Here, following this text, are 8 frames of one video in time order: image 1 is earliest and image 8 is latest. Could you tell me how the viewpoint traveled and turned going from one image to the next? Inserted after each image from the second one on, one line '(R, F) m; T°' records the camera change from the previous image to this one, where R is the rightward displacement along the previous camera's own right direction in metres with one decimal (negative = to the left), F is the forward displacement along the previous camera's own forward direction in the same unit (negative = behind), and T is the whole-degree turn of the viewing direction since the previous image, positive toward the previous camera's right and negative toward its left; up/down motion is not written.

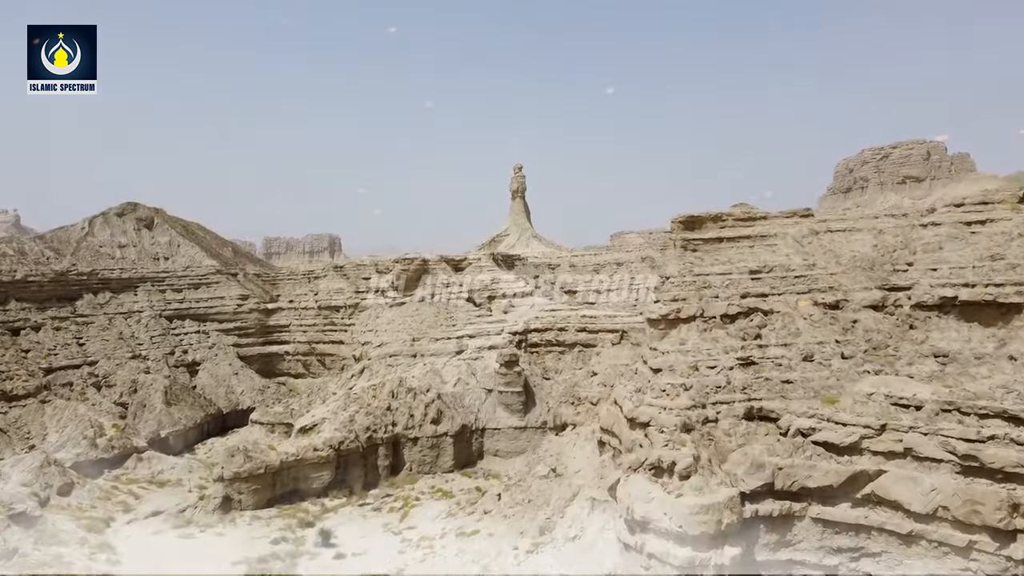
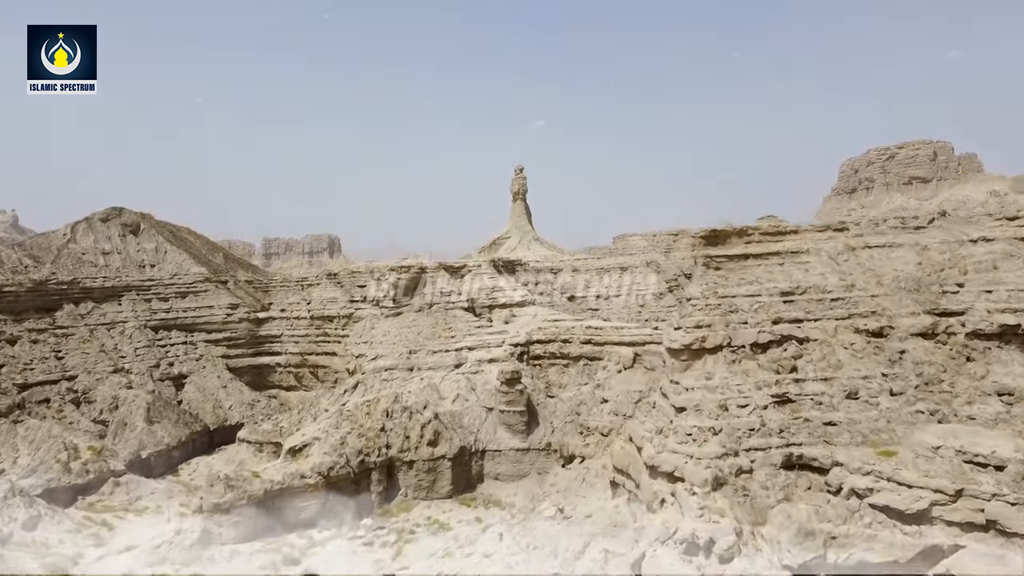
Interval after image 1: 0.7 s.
(0.0, +0.7) m; 0°
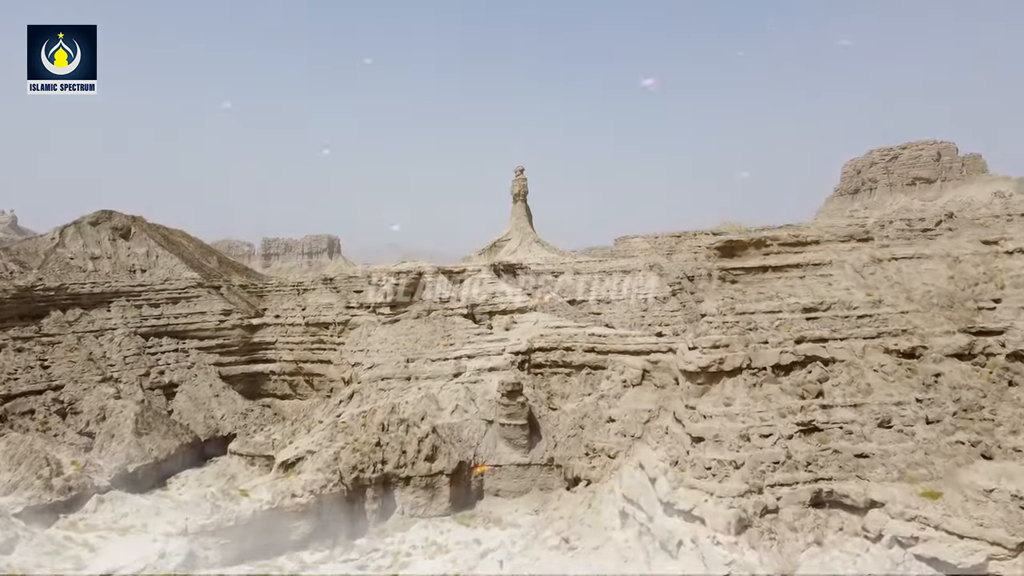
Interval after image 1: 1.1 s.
(0.0, +0.4) m; 0°
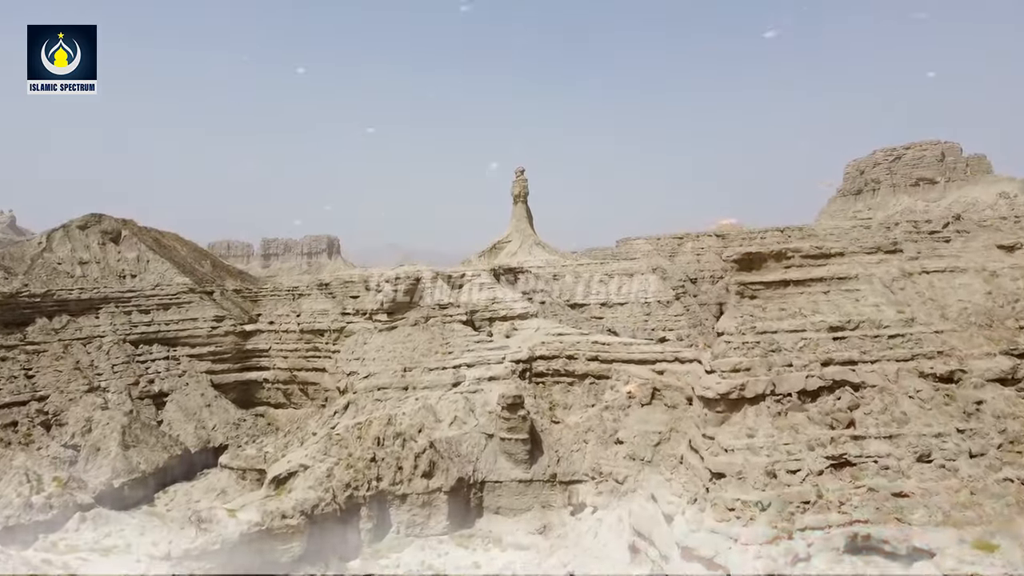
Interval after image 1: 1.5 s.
(0.0, +0.4) m; 0°
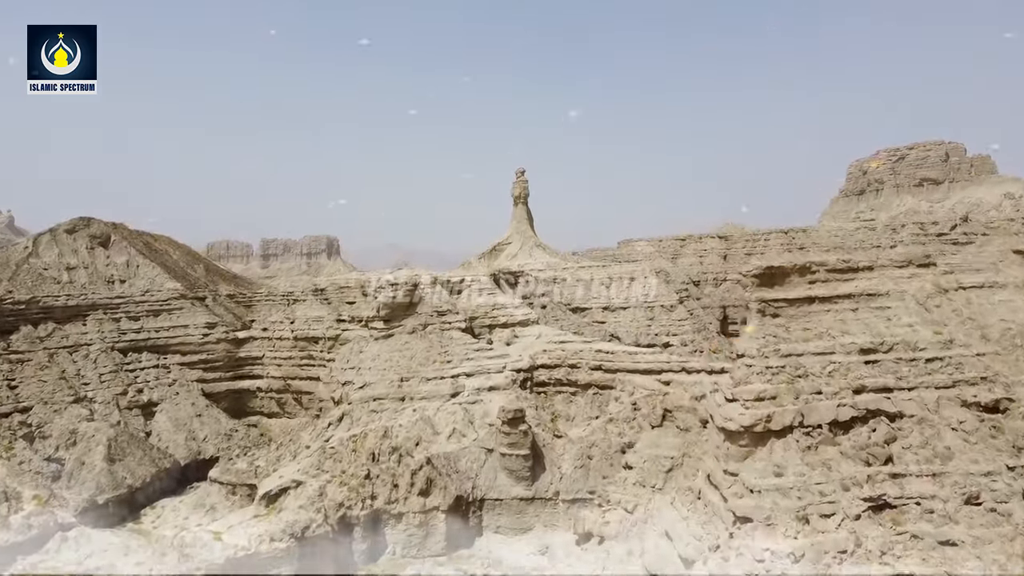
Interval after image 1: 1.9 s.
(0.0, +0.5) m; 0°
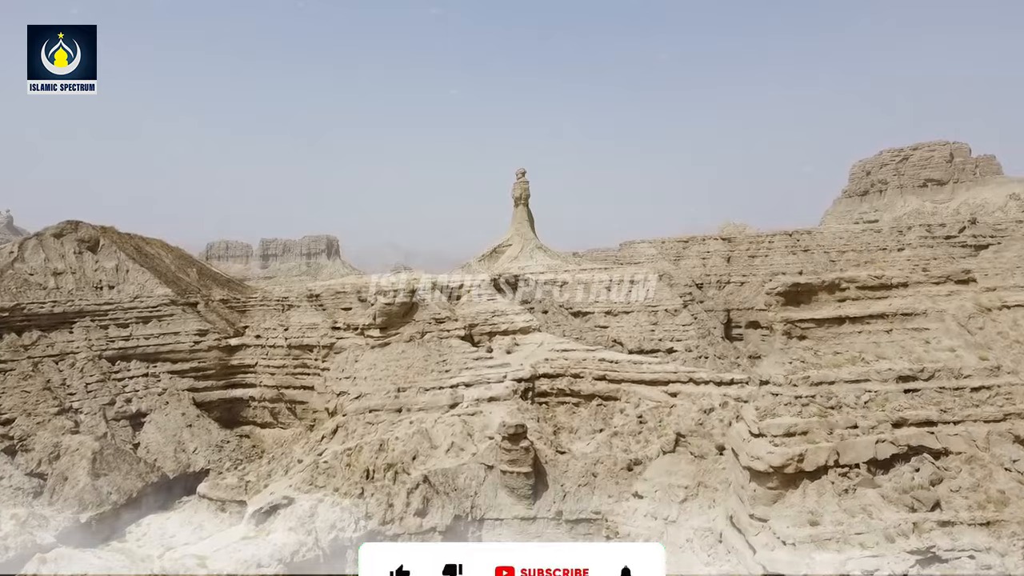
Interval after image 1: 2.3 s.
(0.0, +0.5) m; 0°
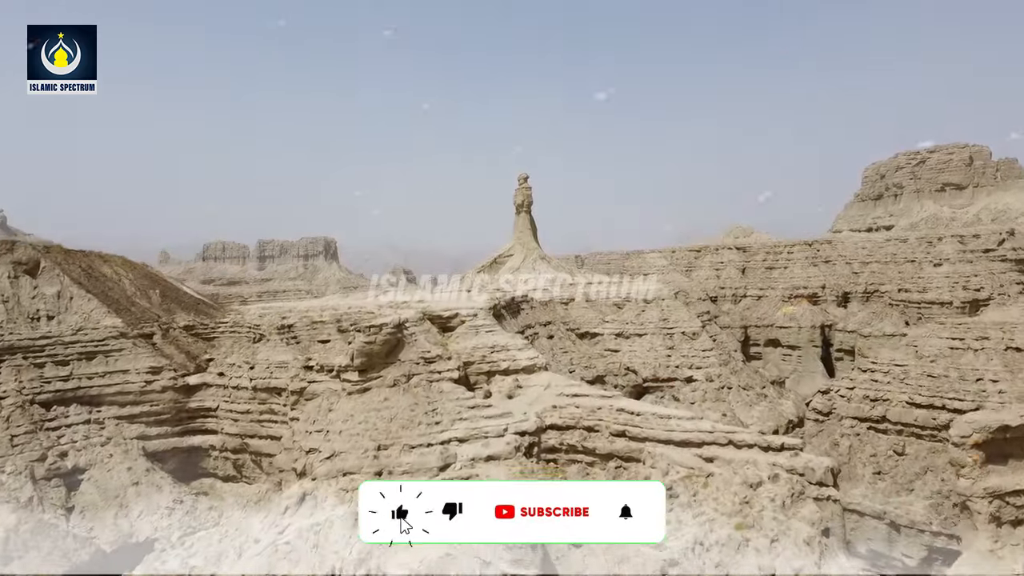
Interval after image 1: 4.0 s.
(0.0, +2.0) m; 0°
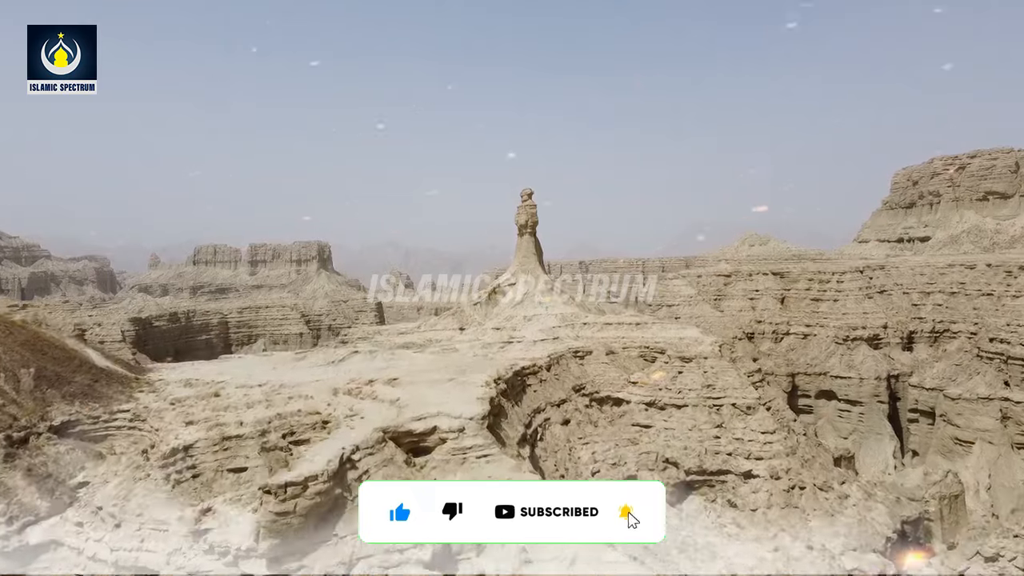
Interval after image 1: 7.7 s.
(0.0, +4.4) m; 0°
